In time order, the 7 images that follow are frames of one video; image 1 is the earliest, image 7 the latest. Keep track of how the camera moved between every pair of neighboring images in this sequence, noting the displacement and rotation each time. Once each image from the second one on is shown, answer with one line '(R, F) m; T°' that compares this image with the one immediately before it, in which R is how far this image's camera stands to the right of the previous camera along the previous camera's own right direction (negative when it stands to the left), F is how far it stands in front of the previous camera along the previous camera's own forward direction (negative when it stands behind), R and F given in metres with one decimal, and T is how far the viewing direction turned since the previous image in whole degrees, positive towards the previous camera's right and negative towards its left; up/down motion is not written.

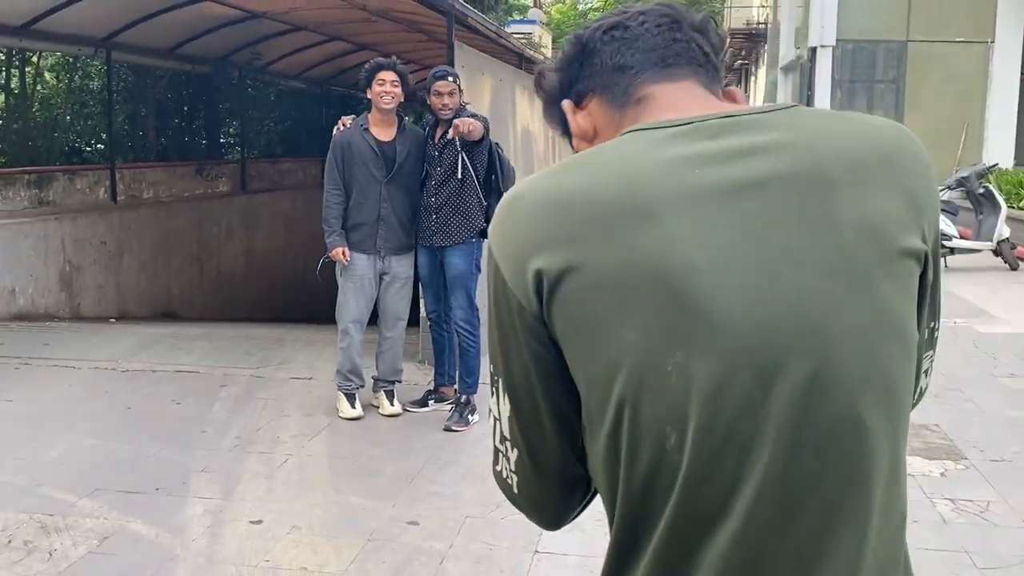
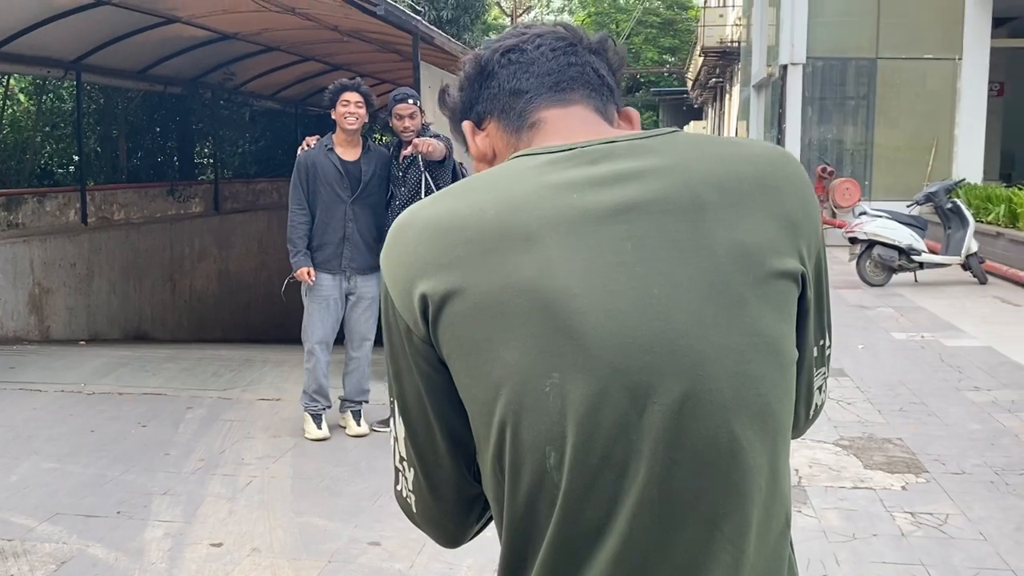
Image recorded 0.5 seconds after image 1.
(+0.1, 0.0) m; +1°
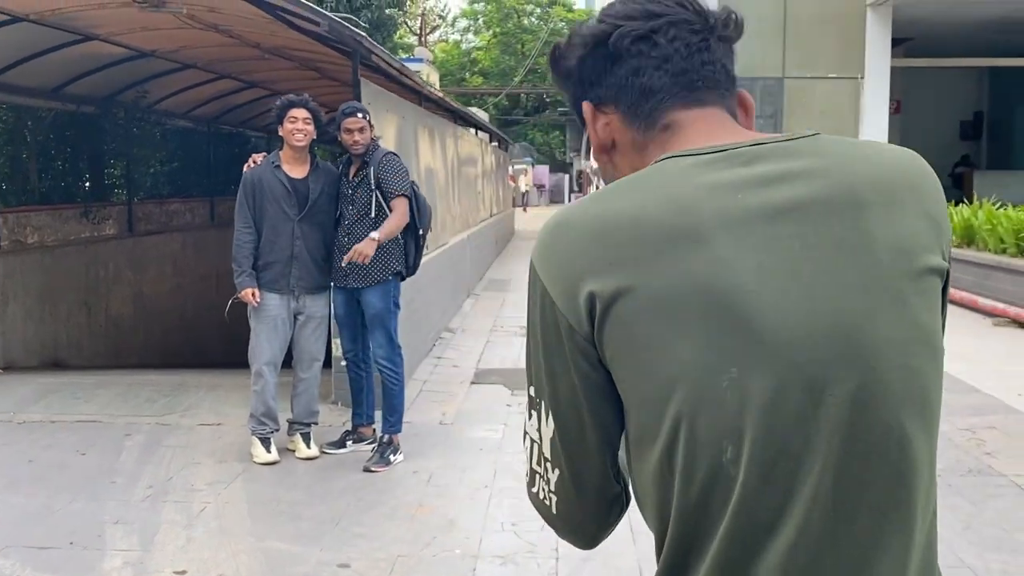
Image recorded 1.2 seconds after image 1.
(-0.2, 0.0) m; +5°
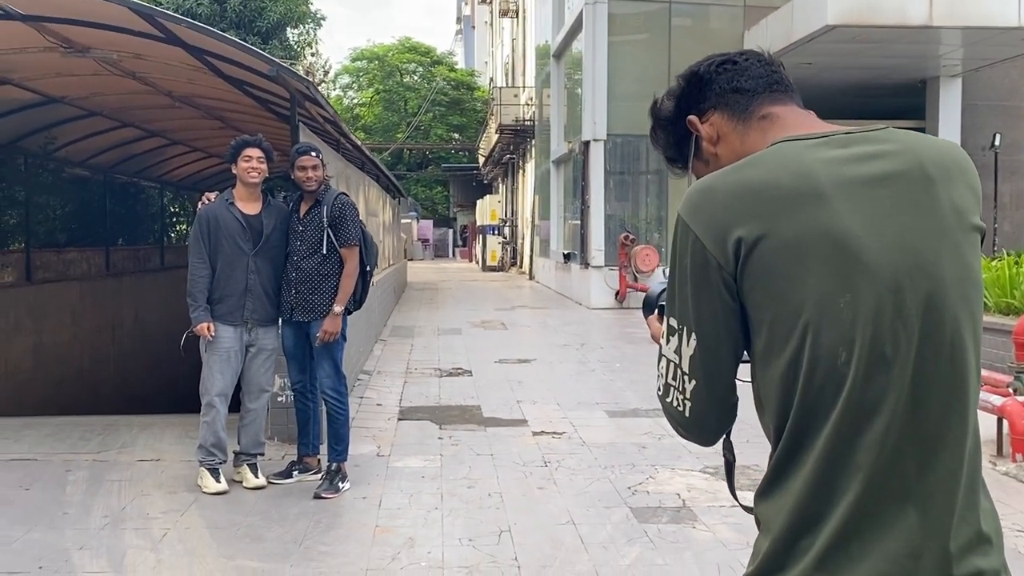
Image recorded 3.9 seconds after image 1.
(-0.3, -0.3) m; +7°
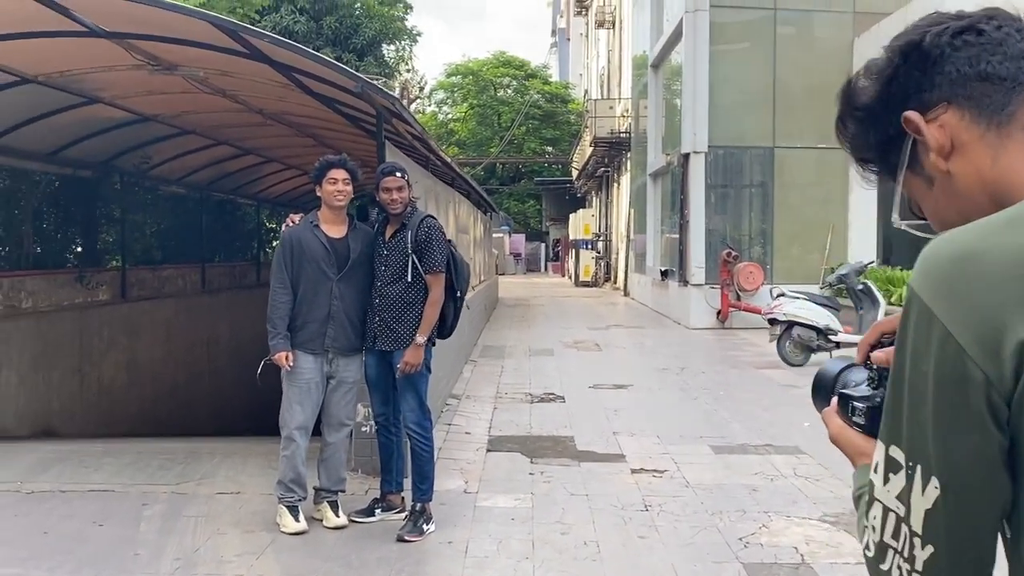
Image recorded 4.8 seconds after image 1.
(0.0, +0.4) m; -5°
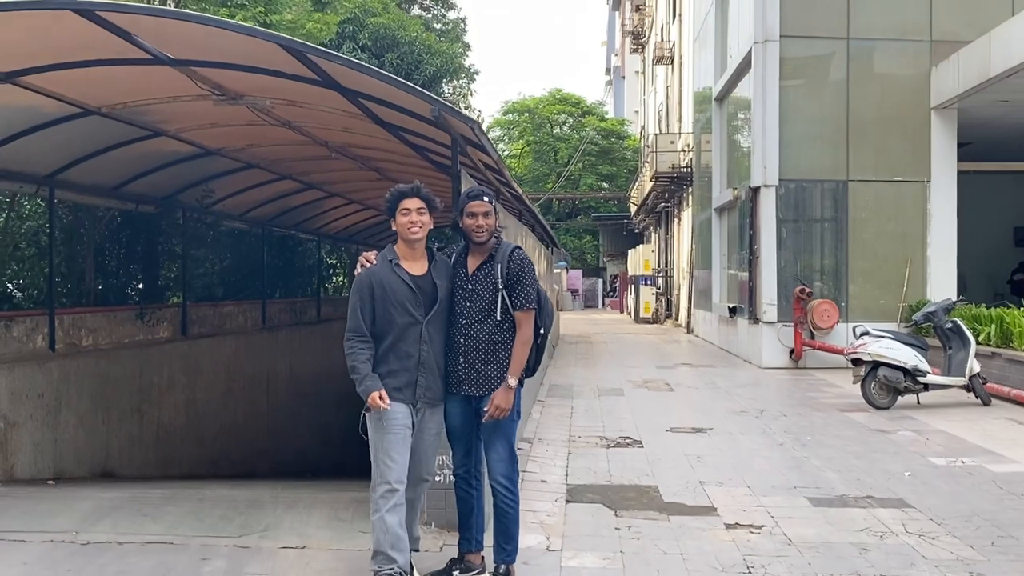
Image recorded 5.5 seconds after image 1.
(-0.2, +0.4) m; -3°
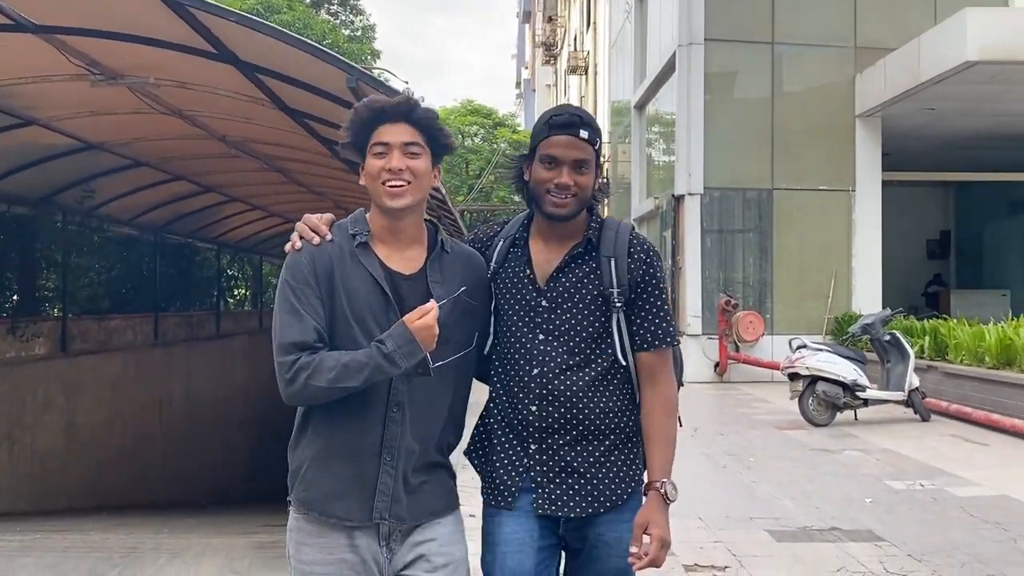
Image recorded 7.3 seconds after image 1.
(-0.1, +0.8) m; +5°
